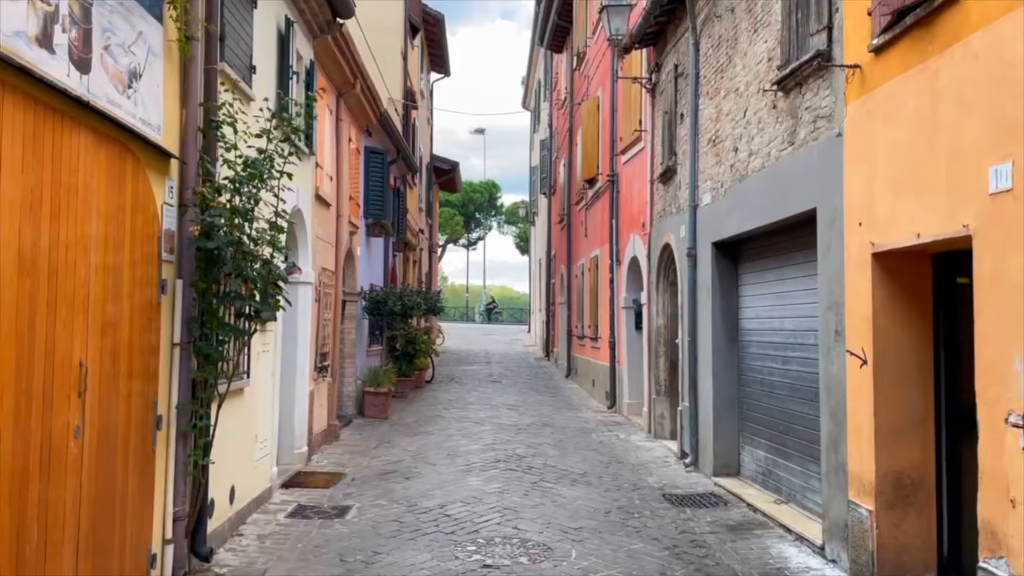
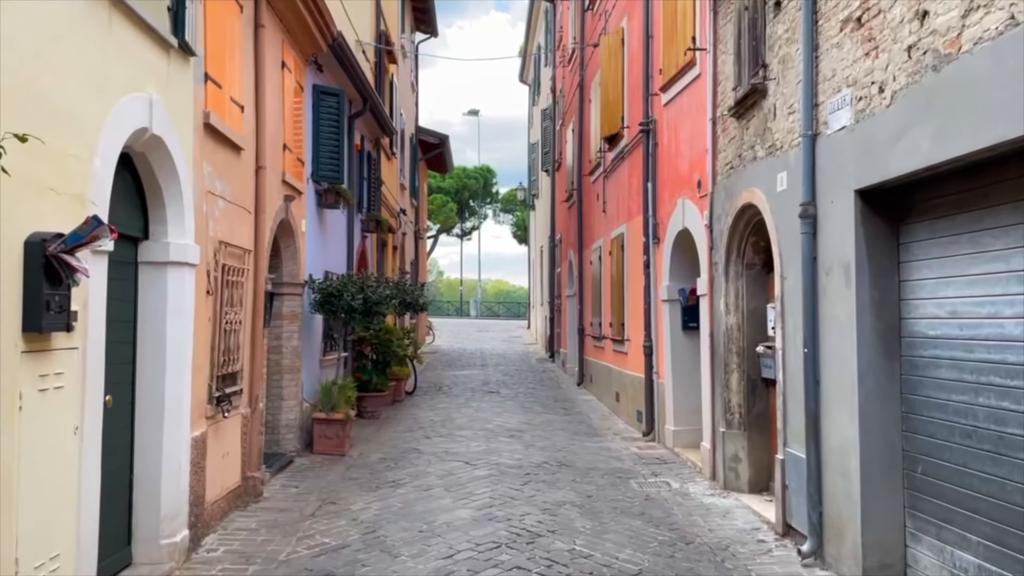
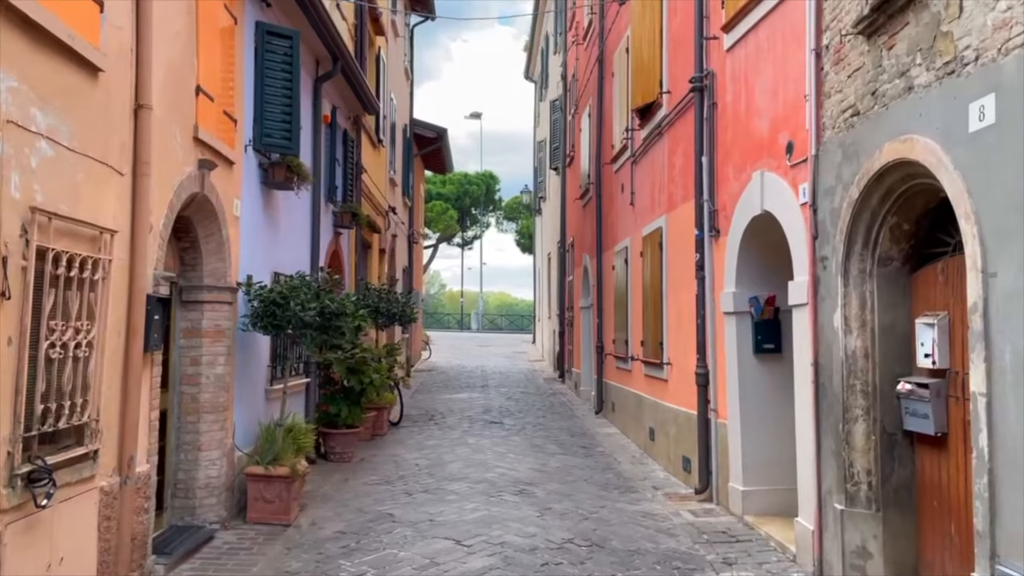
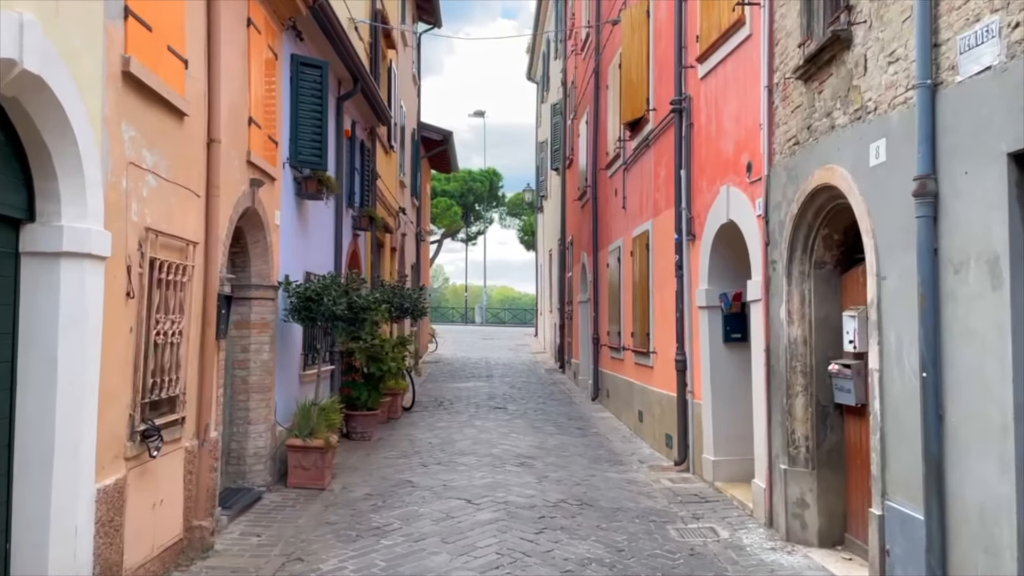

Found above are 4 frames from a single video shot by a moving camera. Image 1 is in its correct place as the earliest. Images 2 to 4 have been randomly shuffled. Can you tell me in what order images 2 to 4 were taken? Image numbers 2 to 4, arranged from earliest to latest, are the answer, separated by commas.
2, 4, 3
